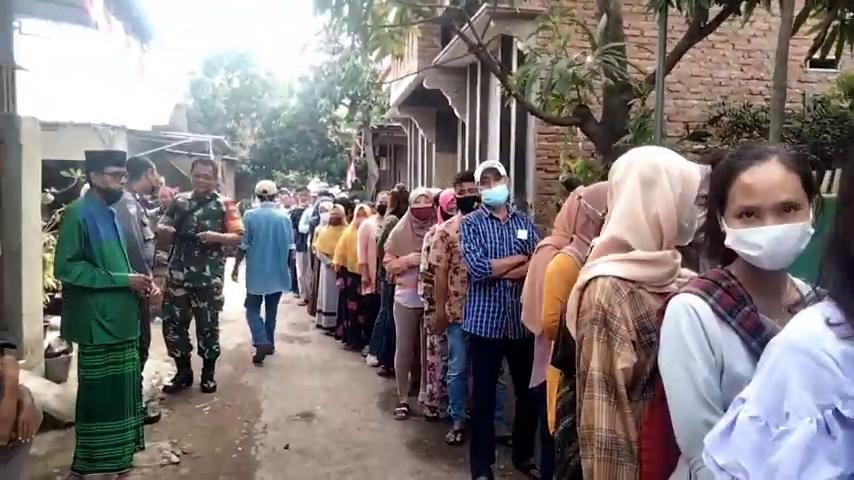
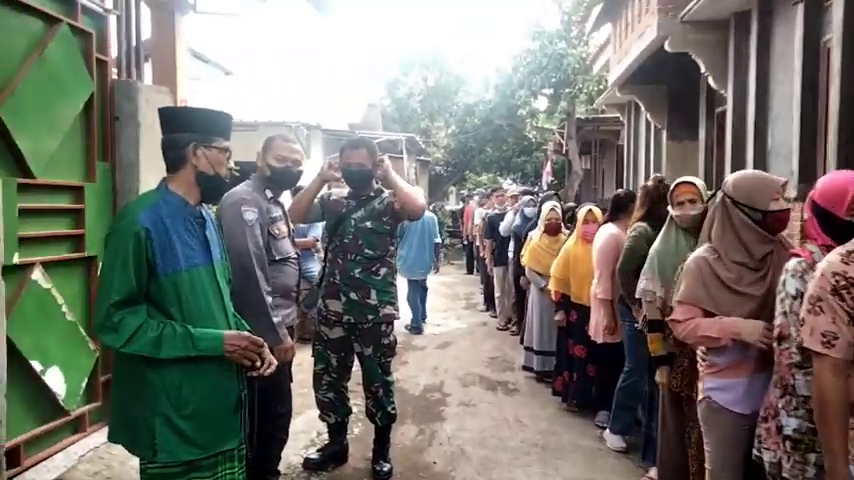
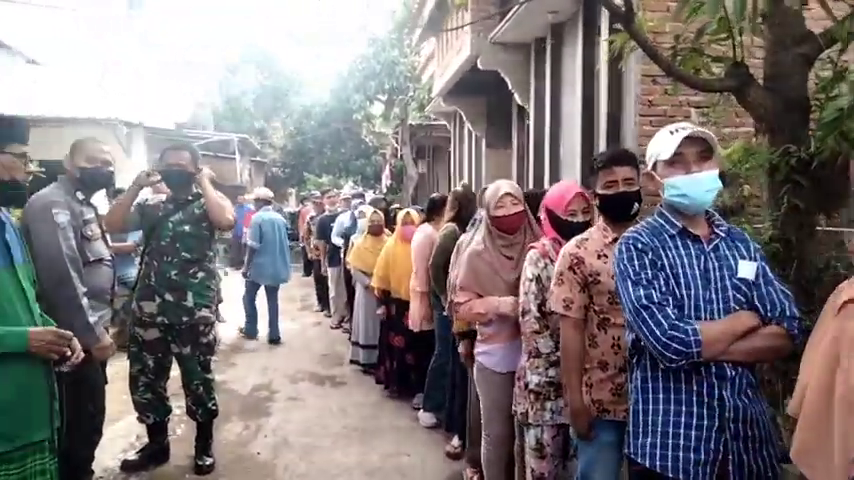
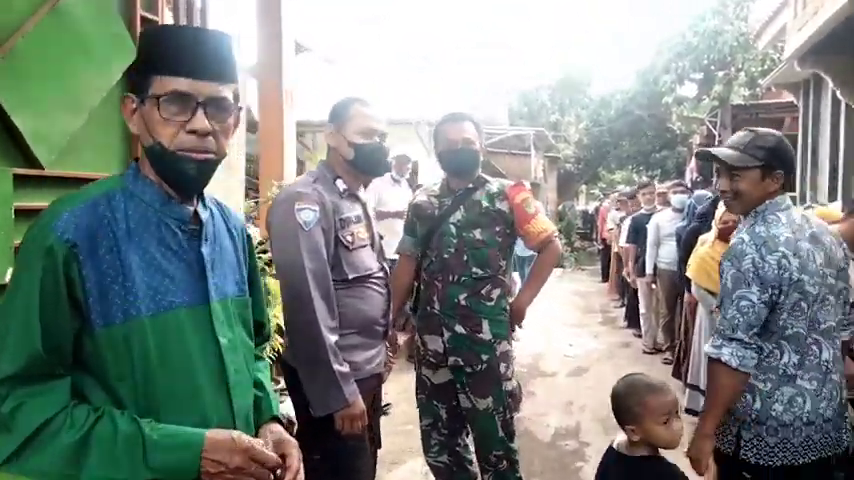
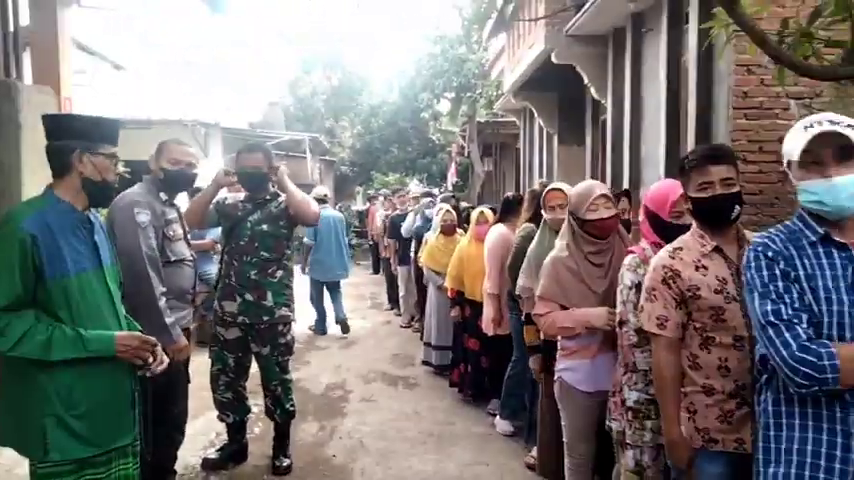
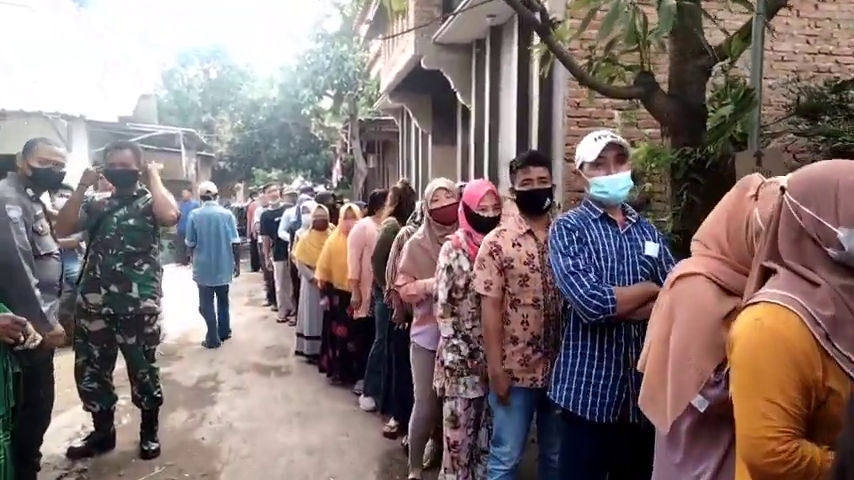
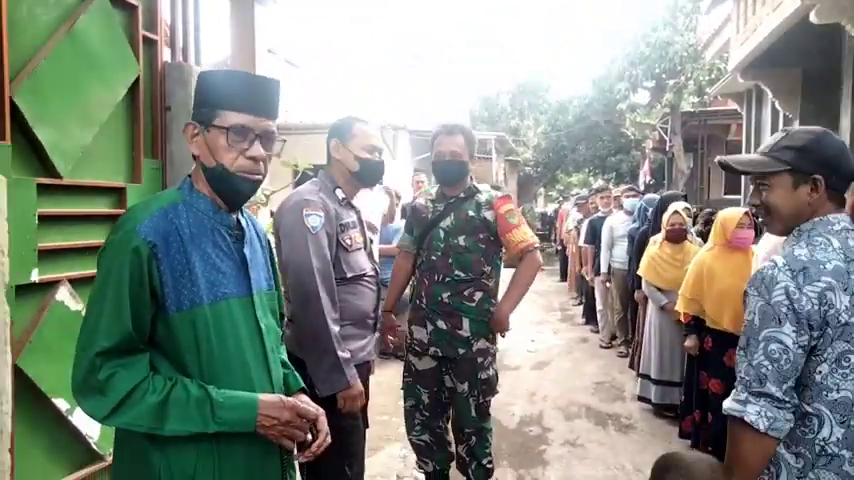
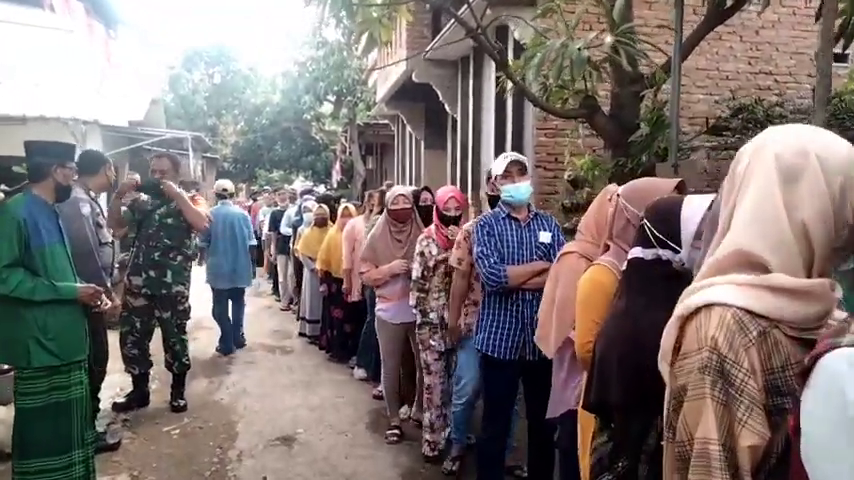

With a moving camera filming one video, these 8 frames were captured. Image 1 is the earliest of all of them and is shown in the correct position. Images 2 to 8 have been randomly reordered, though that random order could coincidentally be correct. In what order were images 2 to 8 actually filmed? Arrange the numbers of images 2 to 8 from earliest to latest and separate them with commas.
8, 6, 3, 5, 2, 7, 4
